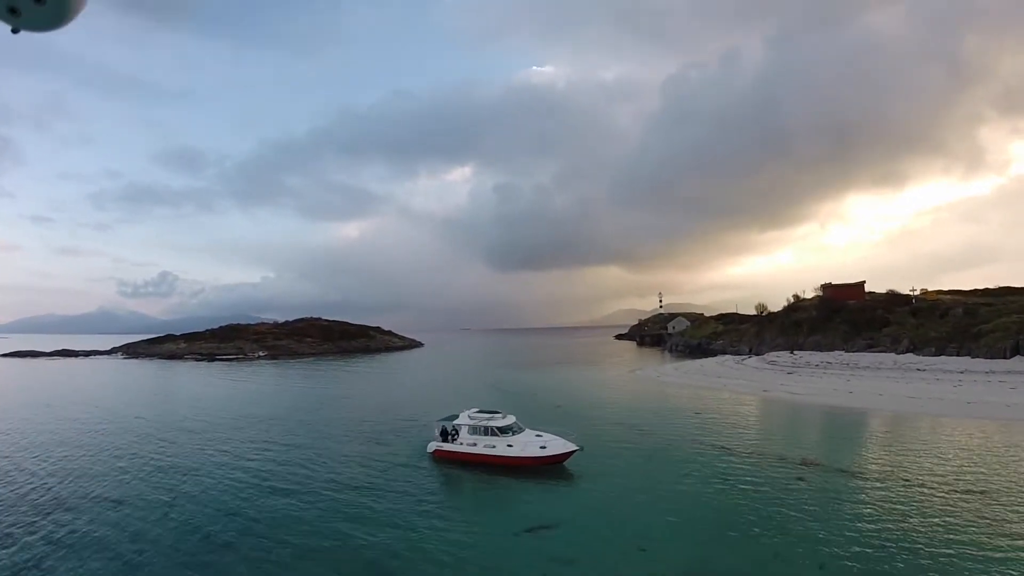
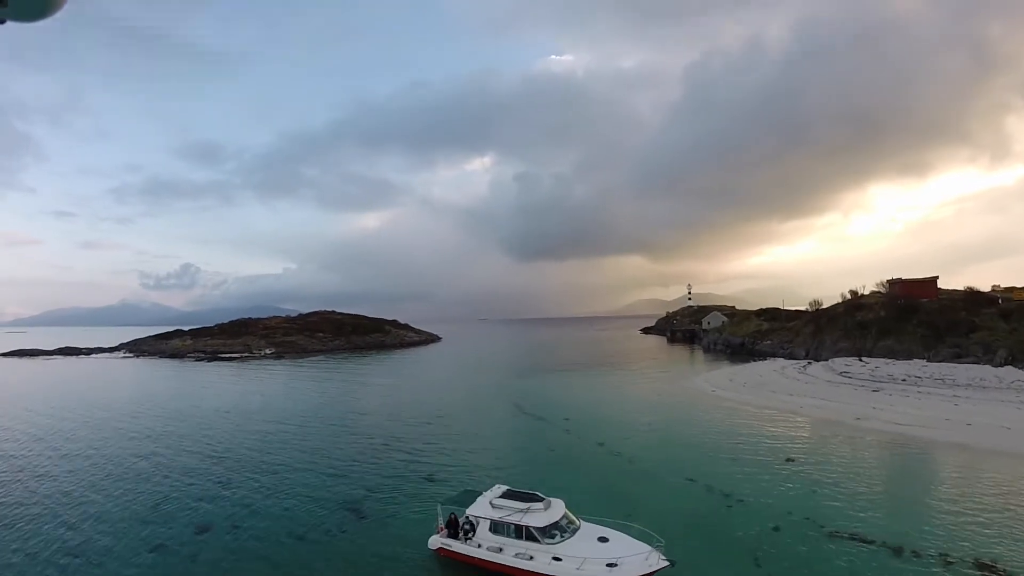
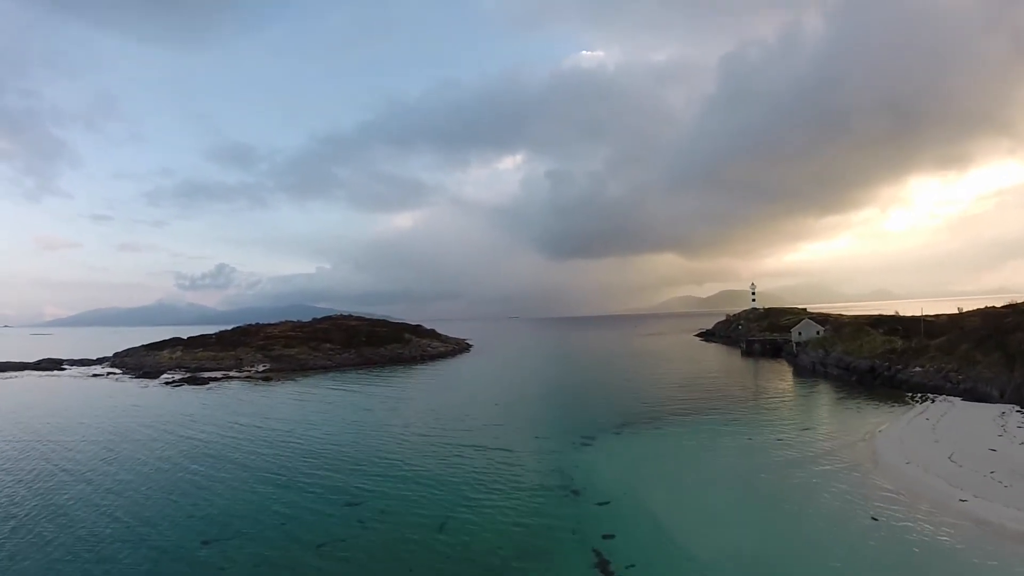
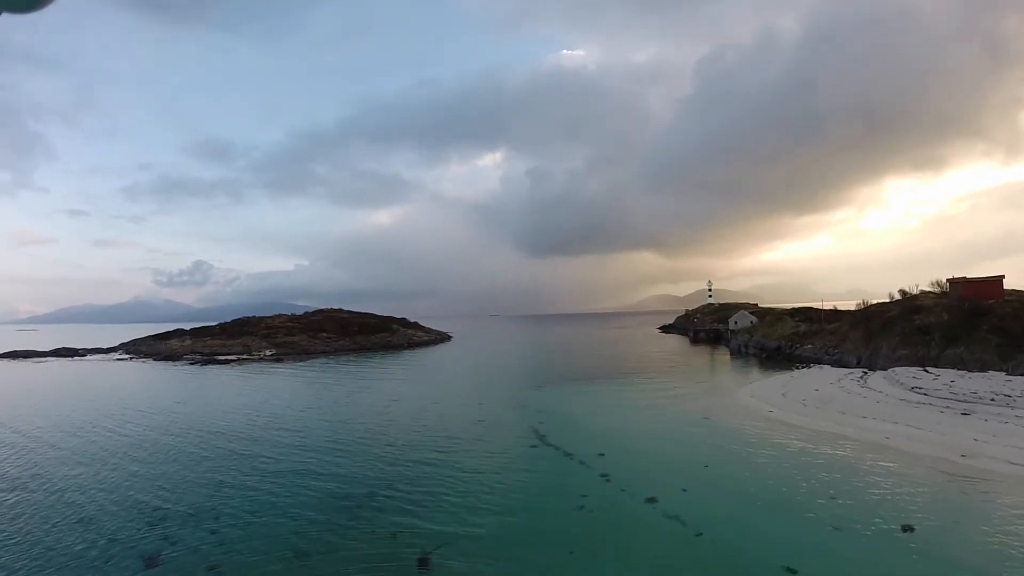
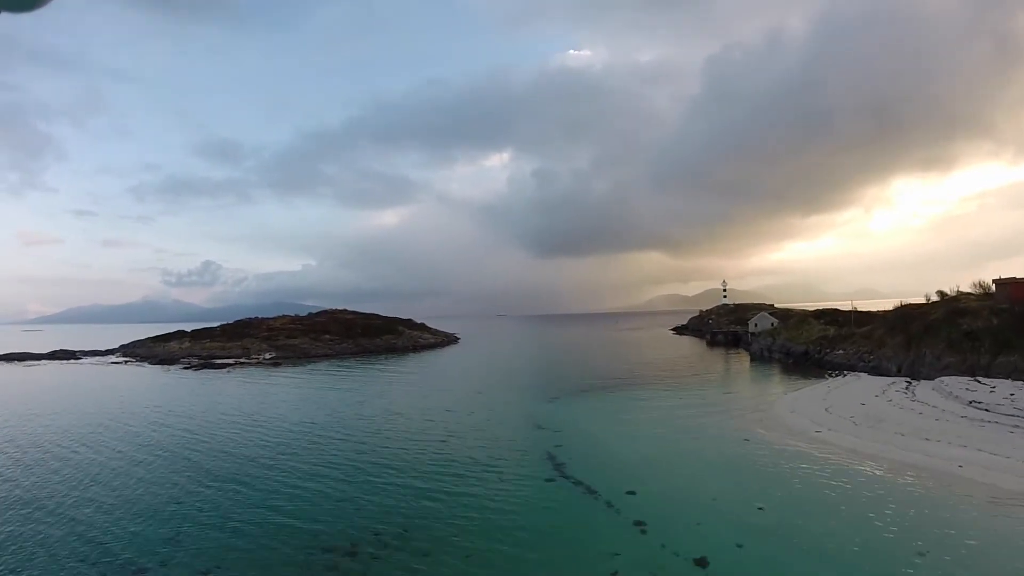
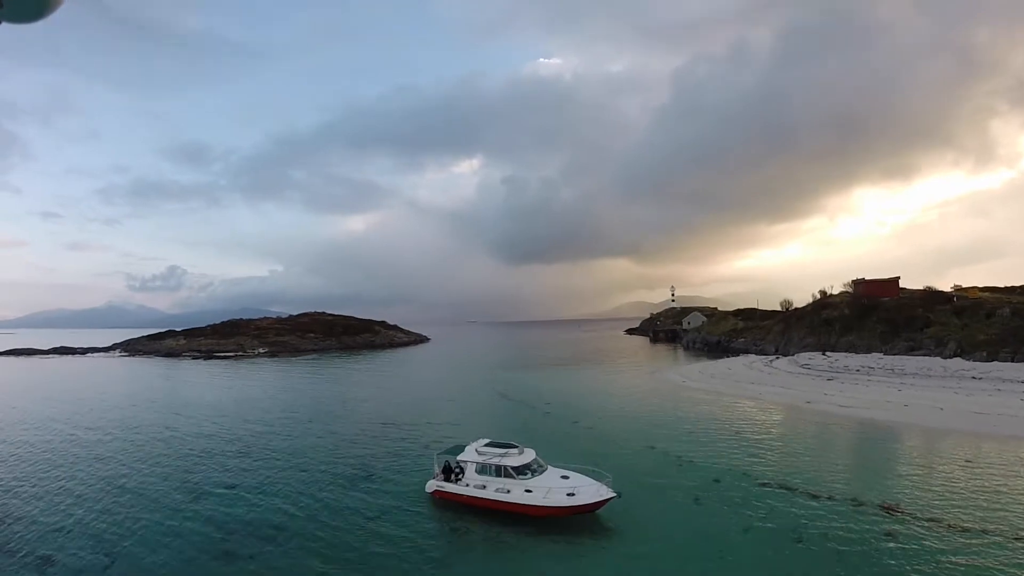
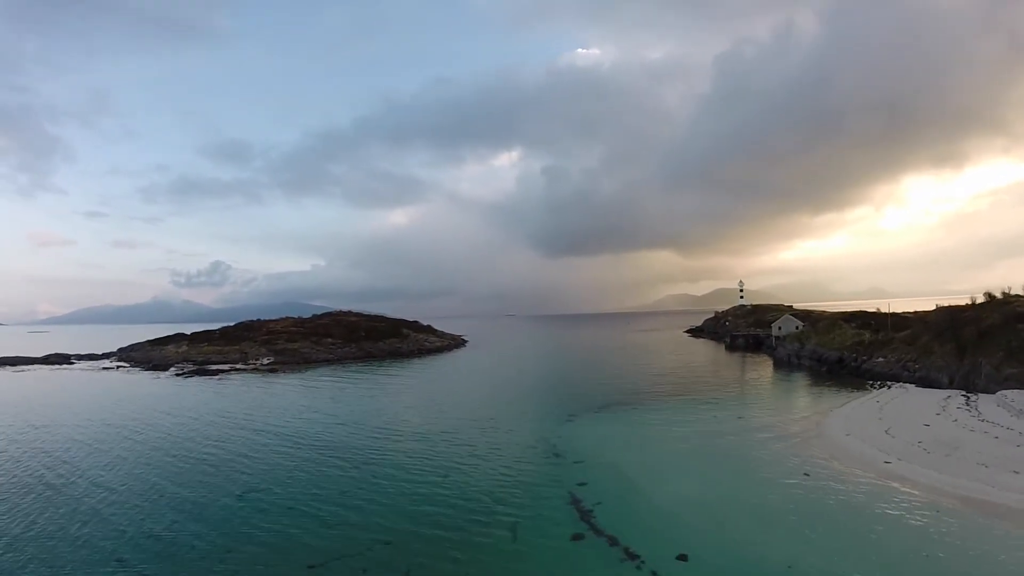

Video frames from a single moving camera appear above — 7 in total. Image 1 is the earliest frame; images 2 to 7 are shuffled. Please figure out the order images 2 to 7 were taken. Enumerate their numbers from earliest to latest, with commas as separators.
6, 2, 4, 5, 7, 3
